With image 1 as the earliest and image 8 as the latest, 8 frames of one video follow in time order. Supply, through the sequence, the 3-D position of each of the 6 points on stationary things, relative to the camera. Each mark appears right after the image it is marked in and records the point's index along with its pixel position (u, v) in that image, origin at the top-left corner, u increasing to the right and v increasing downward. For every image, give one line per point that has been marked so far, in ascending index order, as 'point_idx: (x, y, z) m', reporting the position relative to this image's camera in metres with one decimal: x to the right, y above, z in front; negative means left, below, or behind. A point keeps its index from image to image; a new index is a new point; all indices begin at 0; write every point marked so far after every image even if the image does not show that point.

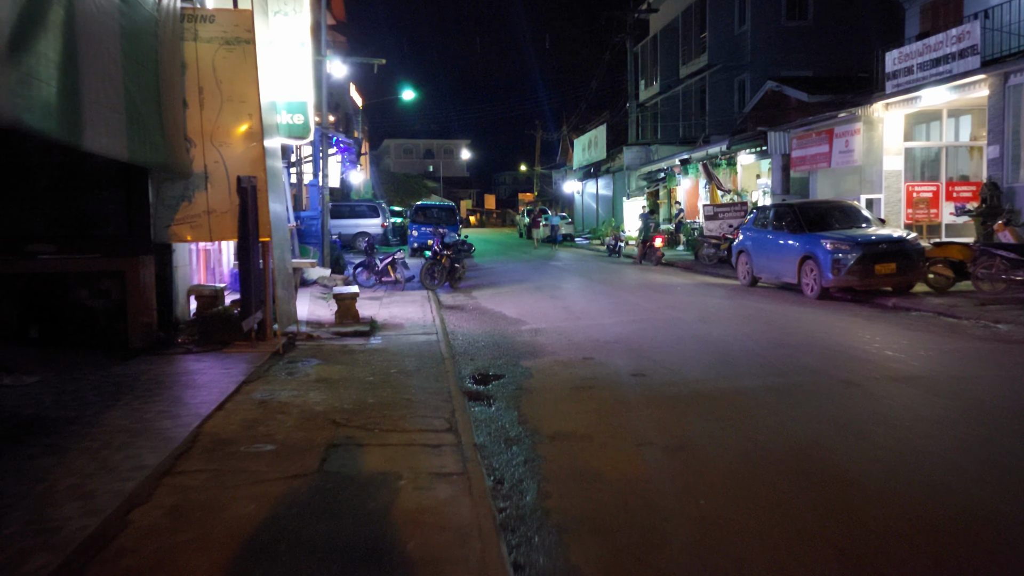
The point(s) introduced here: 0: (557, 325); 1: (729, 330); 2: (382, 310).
0: (+0.6, -0.5, +11.3) m
1: (+2.7, -0.5, +10.7) m
2: (-2.1, -0.3, +13.8) m
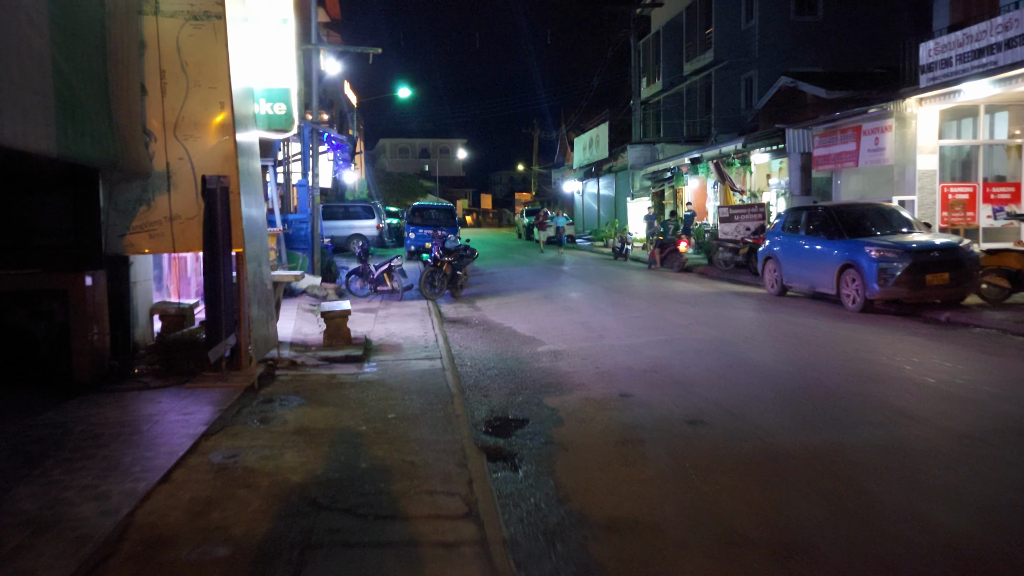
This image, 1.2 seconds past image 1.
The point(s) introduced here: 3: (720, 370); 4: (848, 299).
0: (+0.8, -0.7, +9.9) m
1: (+2.9, -0.7, +9.3) m
2: (-1.9, -0.5, +12.3) m
3: (+2.0, -0.8, +8.3) m
4: (+5.4, -0.2, +13.7) m
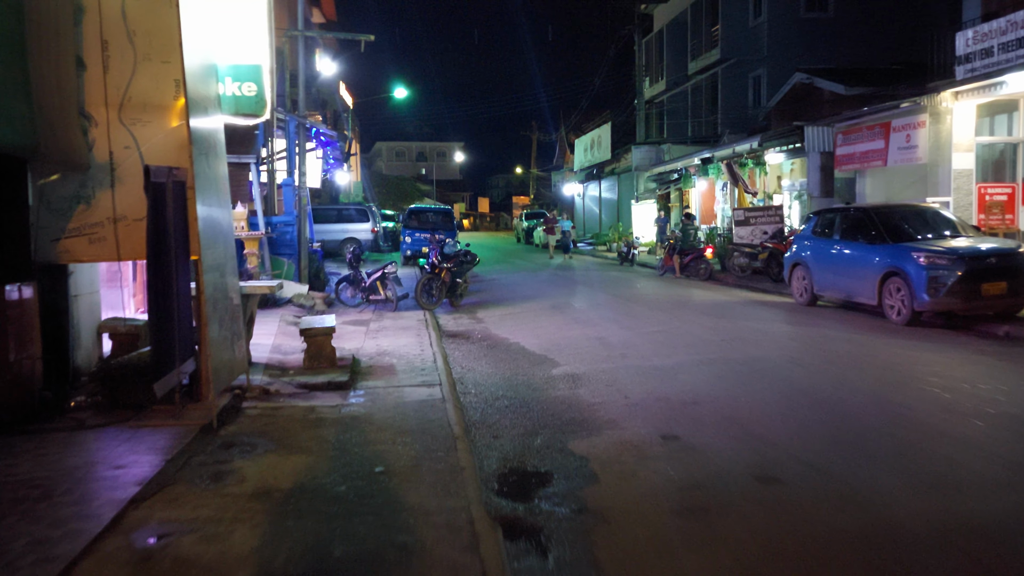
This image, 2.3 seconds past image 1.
0: (+0.9, -0.8, +8.5) m
1: (+3.0, -0.8, +7.9) m
2: (-1.8, -0.7, +10.9) m
3: (+2.1, -0.9, +6.9) m
4: (+5.4, -0.3, +12.4) m
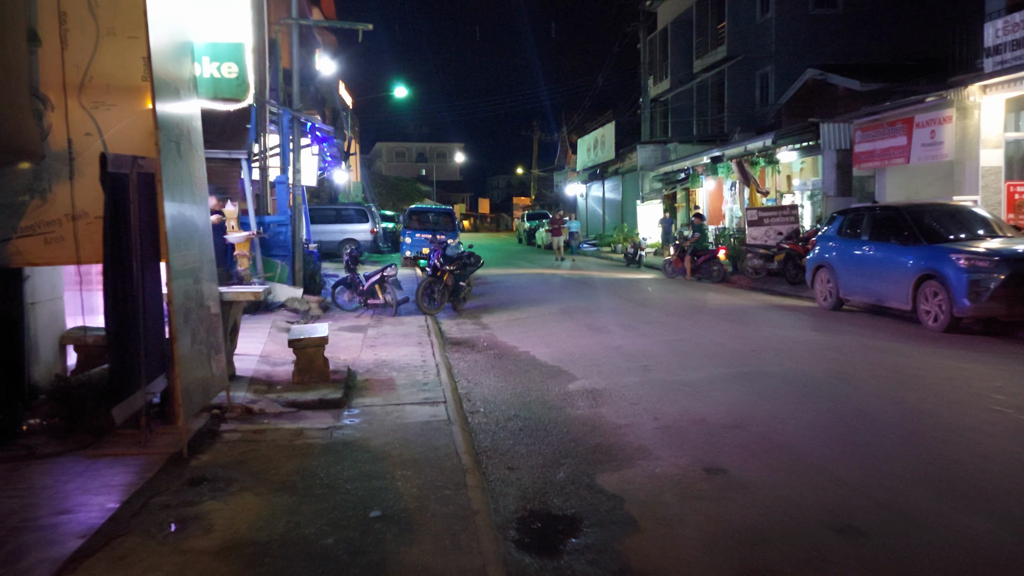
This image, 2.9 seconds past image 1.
0: (+1.0, -0.9, +7.7) m
1: (+3.1, -0.9, +7.1) m
2: (-1.7, -0.7, +10.0) m
3: (+2.2, -1.0, +6.1) m
4: (+5.6, -0.4, +11.5) m
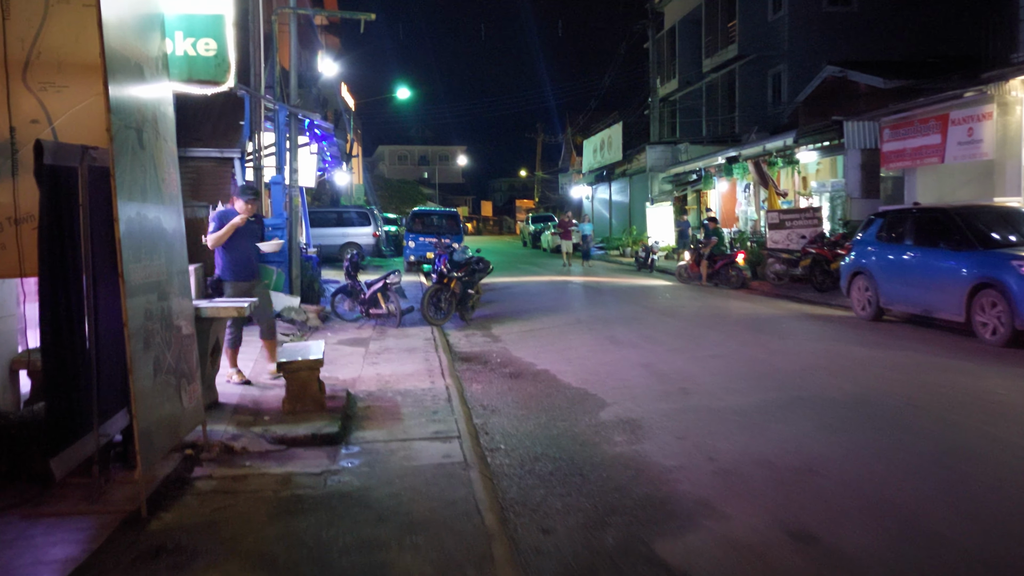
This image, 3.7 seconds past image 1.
0: (+1.1, -1.0, +6.7) m
1: (+3.3, -1.0, +6.1) m
2: (-1.5, -0.8, +9.0) m
3: (+2.4, -1.1, +5.1) m
4: (+5.7, -0.5, +10.5) m
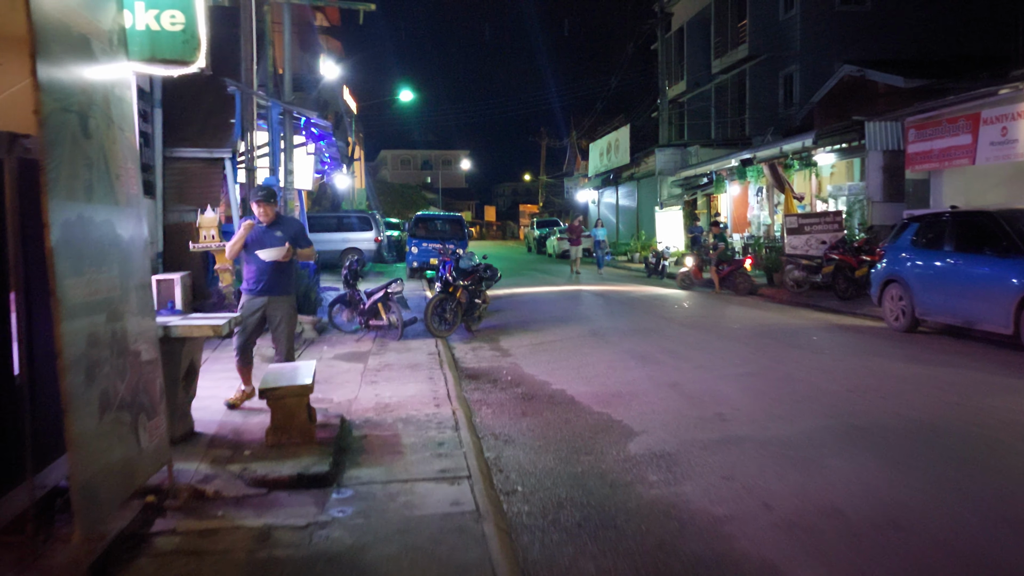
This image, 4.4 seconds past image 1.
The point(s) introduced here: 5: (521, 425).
0: (+1.3, -1.1, +5.8) m
1: (+3.4, -1.1, +5.2) m
2: (-1.4, -0.9, +8.2) m
3: (+2.5, -1.2, +4.3) m
4: (+5.9, -0.6, +9.7) m
5: (+0.1, -1.1, +6.8) m
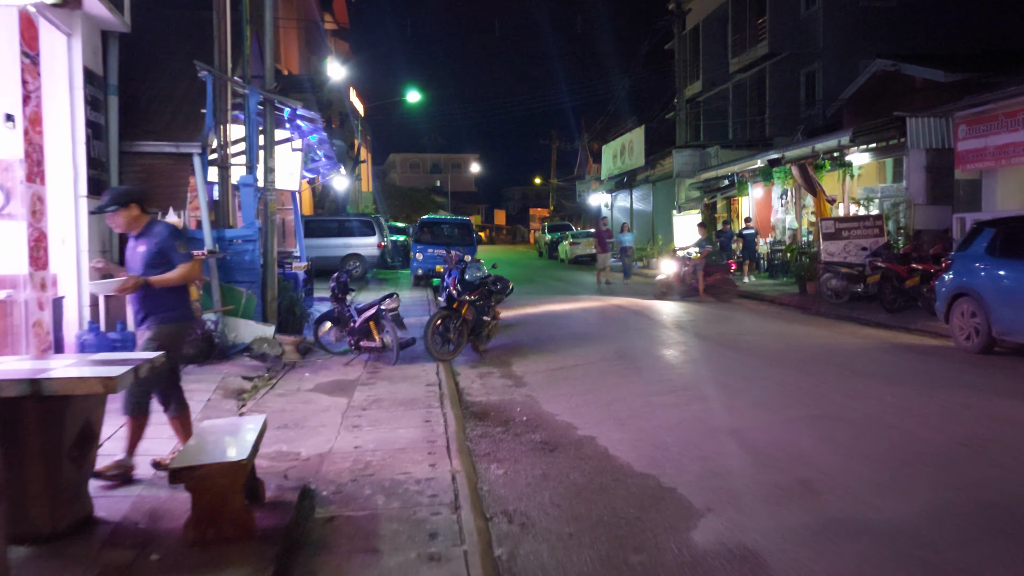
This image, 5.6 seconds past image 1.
0: (+1.4, -1.2, +4.2) m
1: (+3.5, -1.2, +3.6) m
2: (-1.3, -1.1, +6.6) m
3: (+2.6, -1.3, +2.6) m
4: (+6.0, -0.8, +8.0) m
5: (+0.2, -1.2, +5.1) m
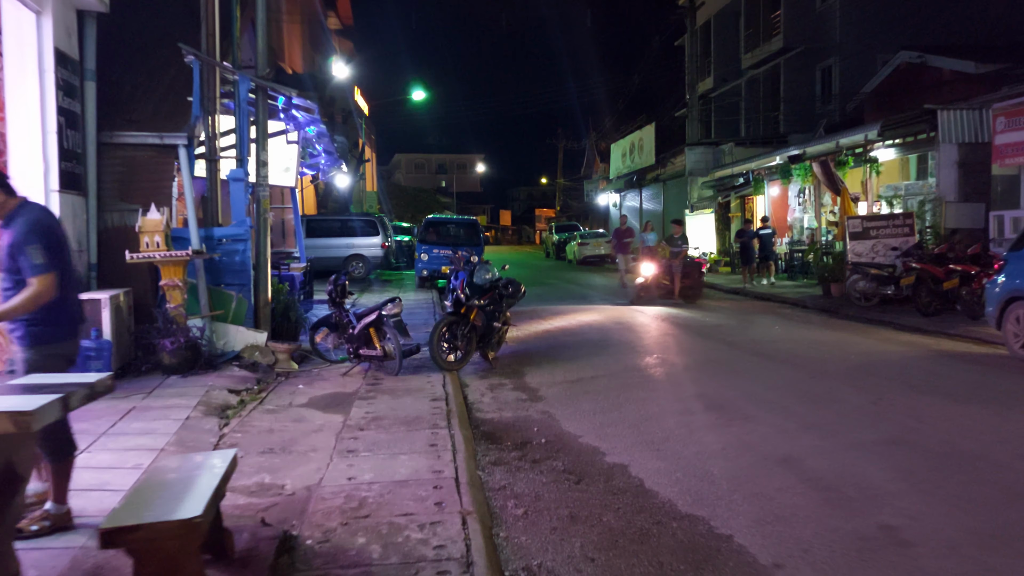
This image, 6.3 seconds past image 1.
0: (+1.5, -1.2, +3.3) m
1: (+3.6, -1.3, +2.7) m
2: (-1.2, -1.1, +5.8) m
3: (+2.7, -1.3, +1.7) m
4: (+6.1, -0.8, +7.1) m
5: (+0.3, -1.3, +4.3) m
